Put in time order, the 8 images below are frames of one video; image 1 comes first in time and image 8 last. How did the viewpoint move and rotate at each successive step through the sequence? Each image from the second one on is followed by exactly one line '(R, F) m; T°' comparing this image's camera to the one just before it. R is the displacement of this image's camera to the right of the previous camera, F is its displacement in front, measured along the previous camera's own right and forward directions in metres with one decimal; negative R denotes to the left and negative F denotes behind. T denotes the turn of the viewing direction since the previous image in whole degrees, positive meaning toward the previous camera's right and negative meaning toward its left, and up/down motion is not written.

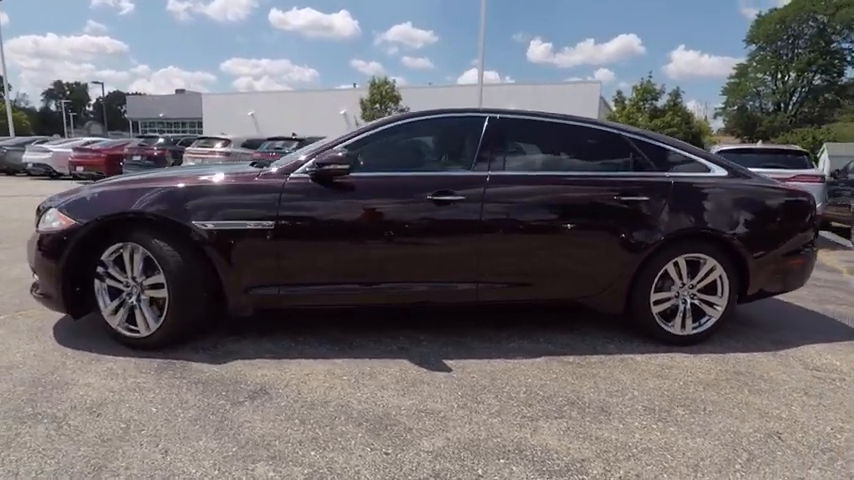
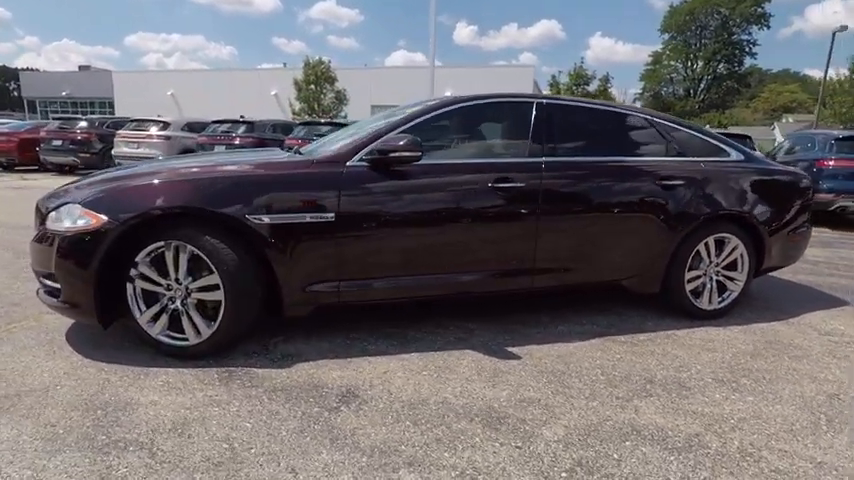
(-1.1, +0.2) m; +8°
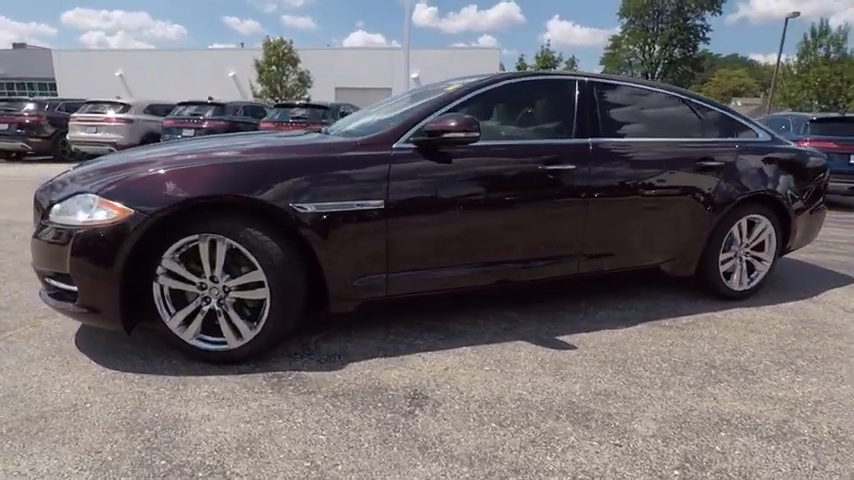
(-0.7, +0.3) m; +5°
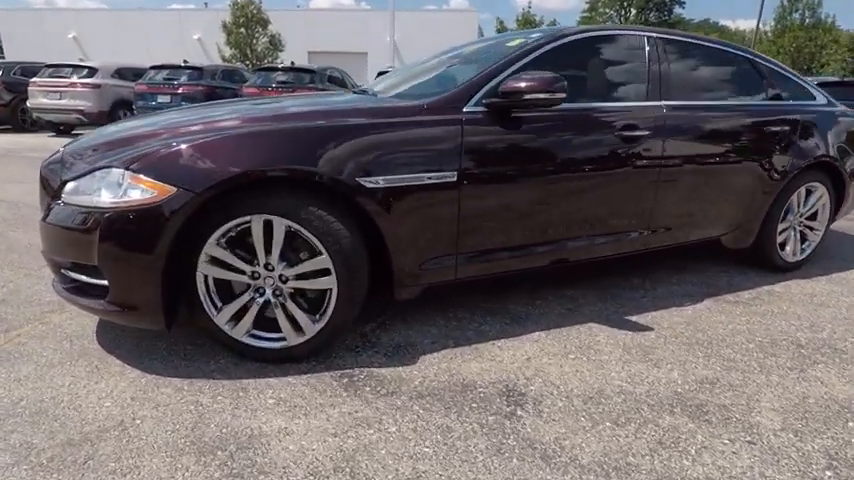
(-0.7, +0.4) m; +3°
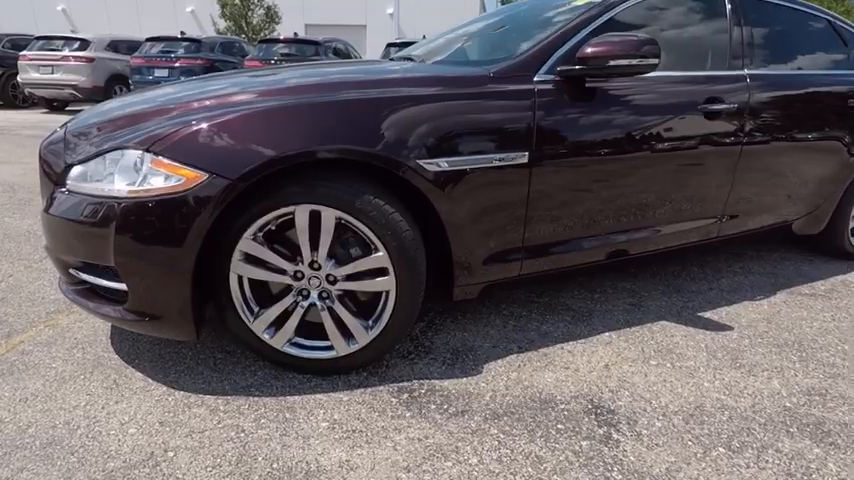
(-0.4, +0.4) m; 0°
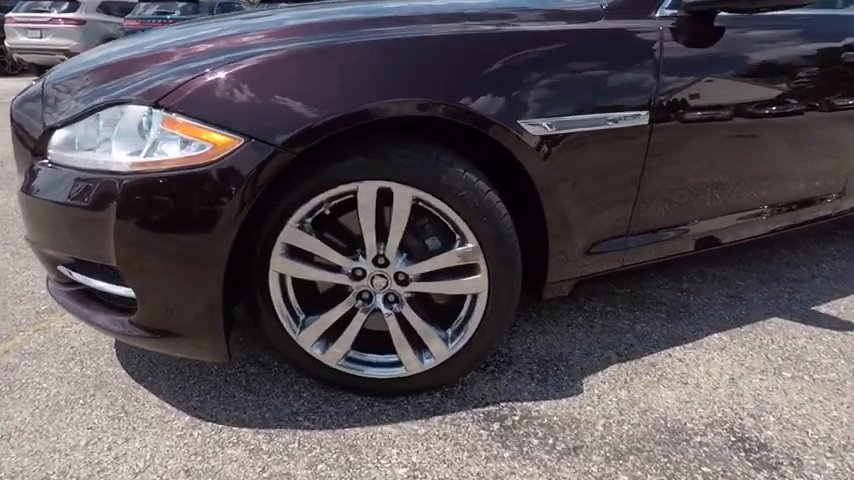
(-0.4, +0.6) m; 0°
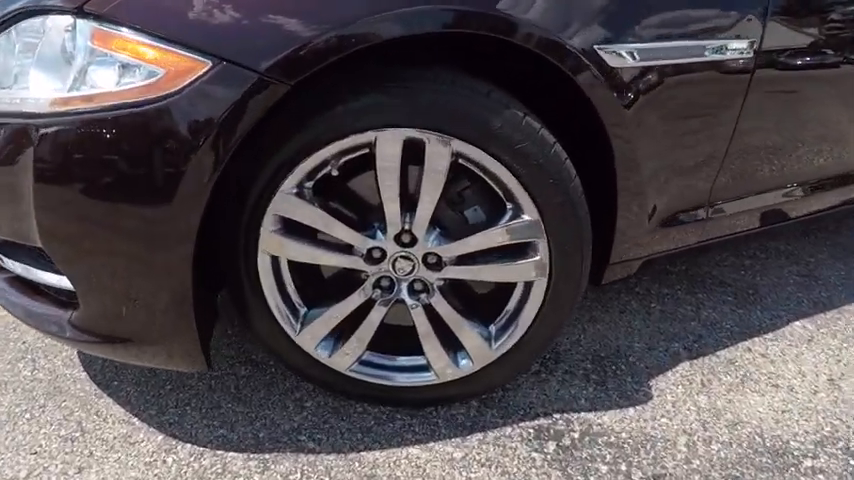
(-0.1, +0.4) m; 0°
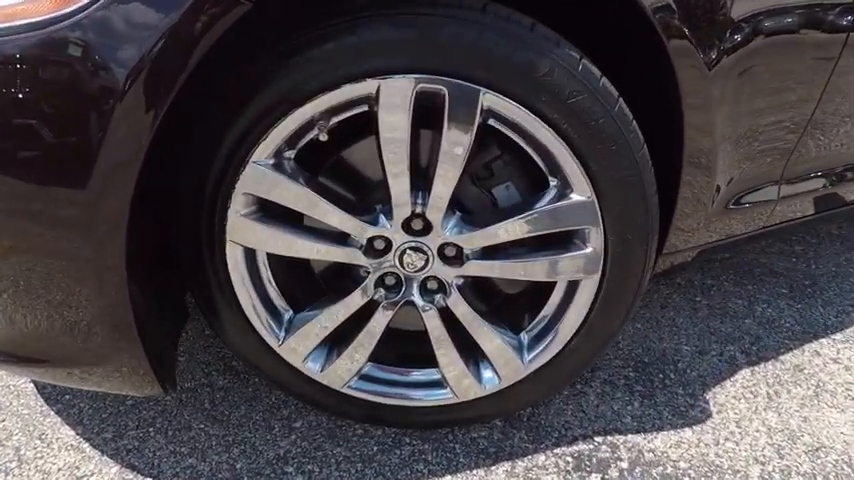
(0.0, +0.3) m; 0°
